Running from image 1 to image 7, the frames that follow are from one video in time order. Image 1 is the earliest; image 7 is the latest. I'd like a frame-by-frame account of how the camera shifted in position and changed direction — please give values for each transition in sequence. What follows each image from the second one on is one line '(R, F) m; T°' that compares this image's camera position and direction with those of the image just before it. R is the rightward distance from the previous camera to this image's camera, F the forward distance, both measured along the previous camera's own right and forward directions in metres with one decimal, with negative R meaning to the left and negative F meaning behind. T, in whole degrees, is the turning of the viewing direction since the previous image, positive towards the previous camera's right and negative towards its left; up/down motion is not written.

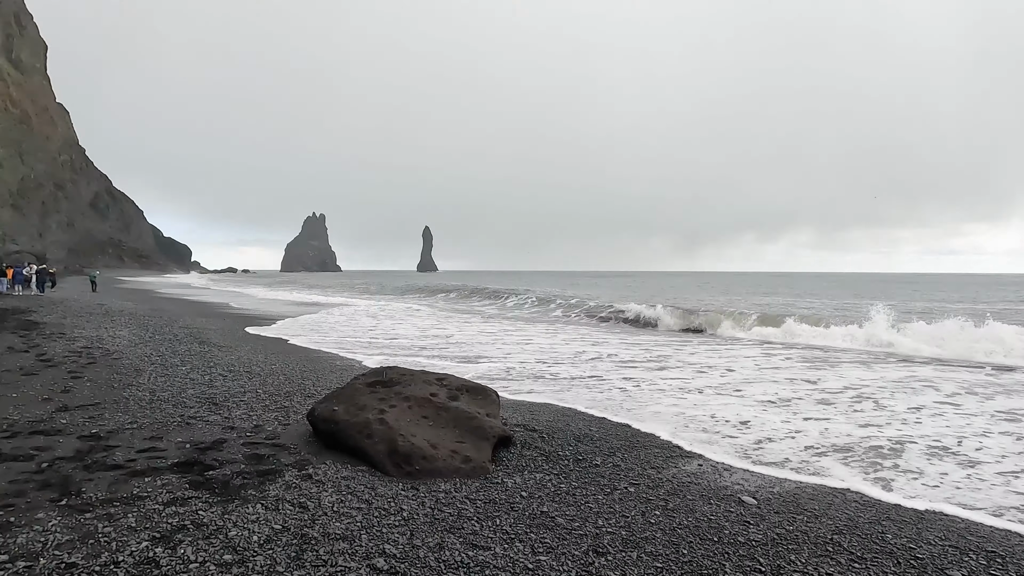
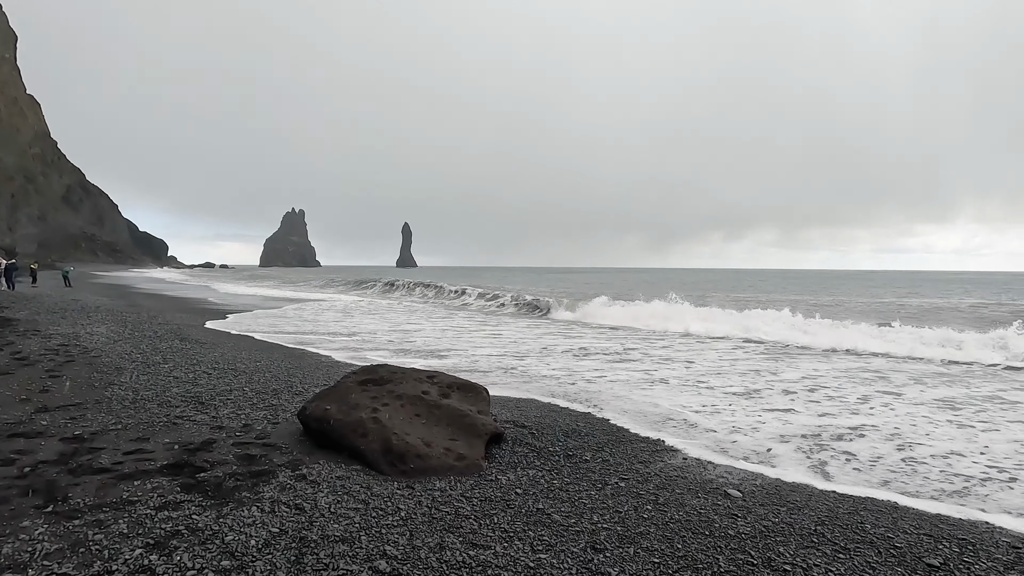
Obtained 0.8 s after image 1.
(-0.1, 0.0) m; +2°
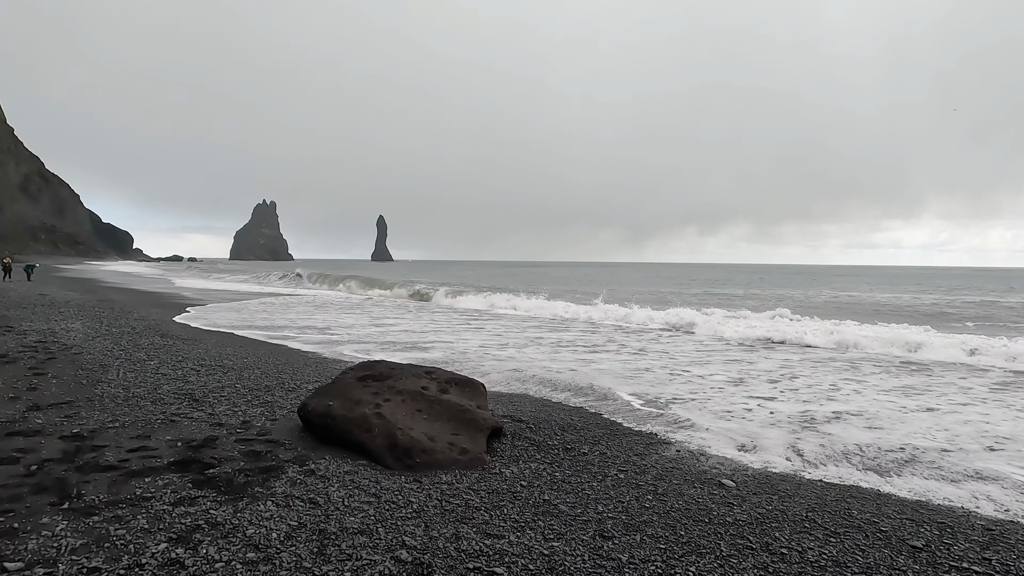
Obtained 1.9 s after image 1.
(-0.3, -0.2) m; +2°
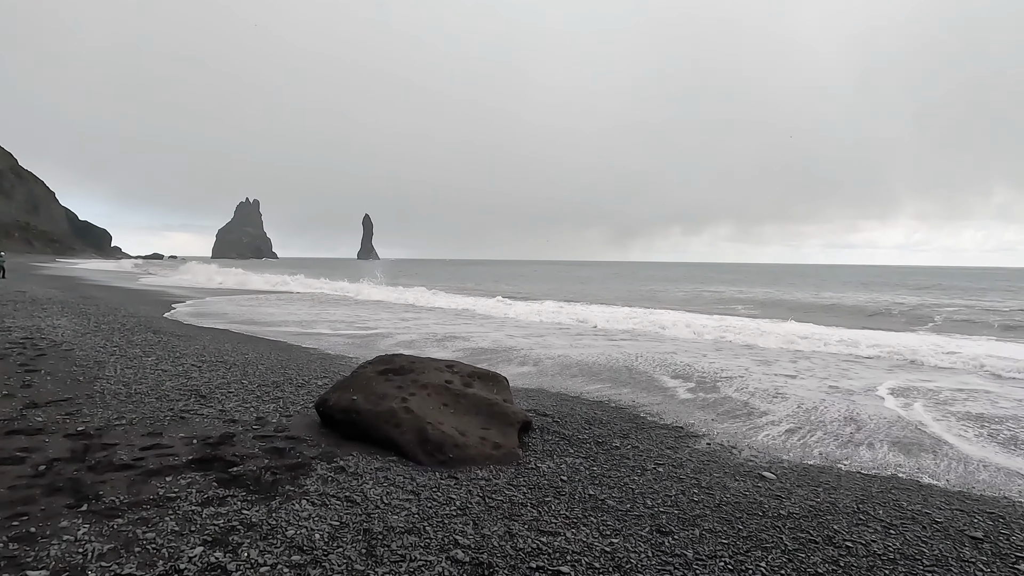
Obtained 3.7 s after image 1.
(-0.6, +0.3) m; +1°
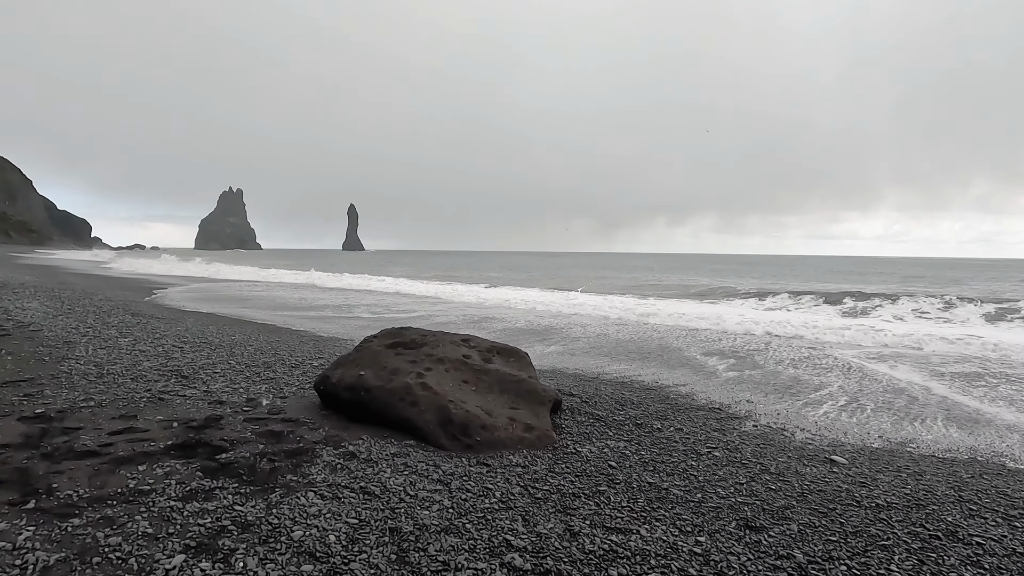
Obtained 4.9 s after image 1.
(-0.5, +0.9) m; +1°
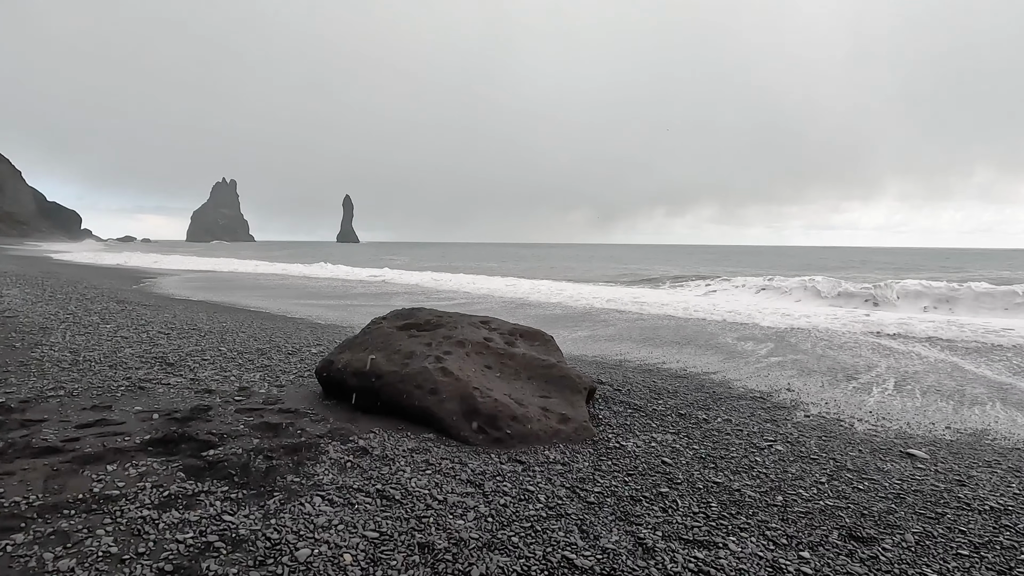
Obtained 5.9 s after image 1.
(-0.4, +0.7) m; +1°
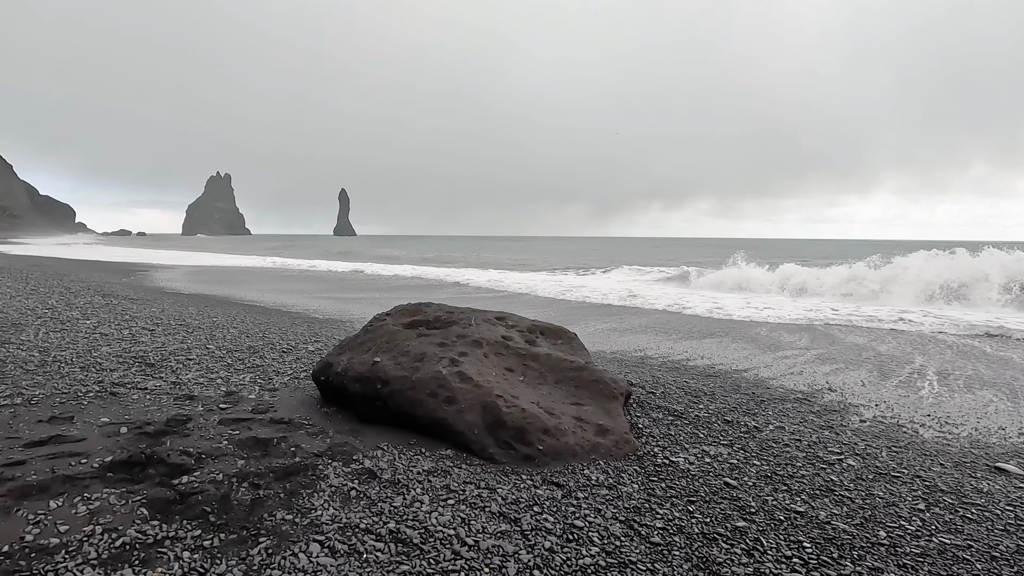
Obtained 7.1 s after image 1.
(-0.3, +0.7) m; 0°
